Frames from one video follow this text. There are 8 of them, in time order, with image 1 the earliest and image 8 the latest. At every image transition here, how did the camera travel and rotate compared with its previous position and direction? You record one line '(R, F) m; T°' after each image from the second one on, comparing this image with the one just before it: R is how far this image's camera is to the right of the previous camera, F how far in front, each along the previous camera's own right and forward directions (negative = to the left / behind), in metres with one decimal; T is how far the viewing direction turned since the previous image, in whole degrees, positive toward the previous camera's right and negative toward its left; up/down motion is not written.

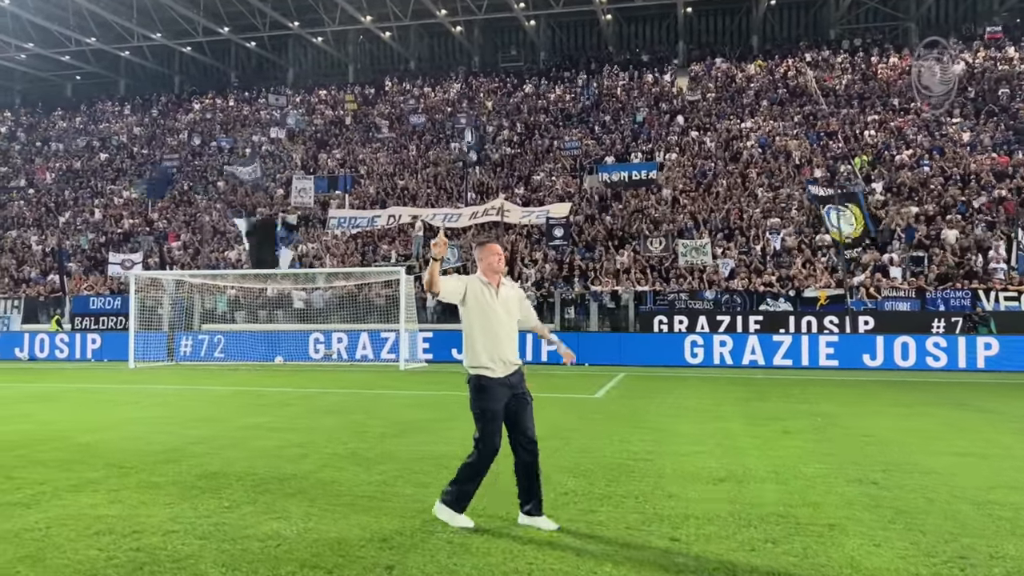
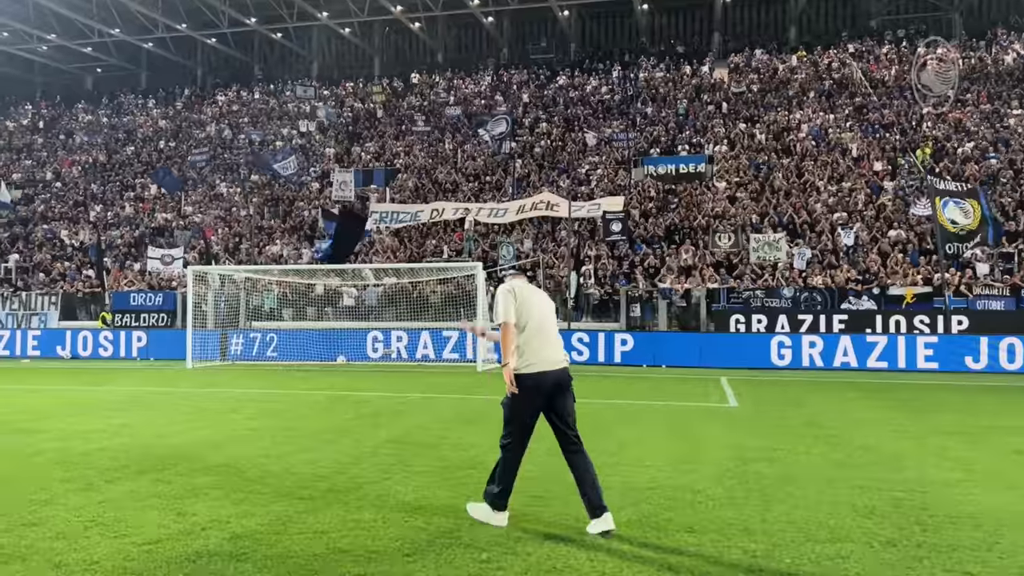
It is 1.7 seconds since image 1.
(-1.4, +0.9) m; 0°
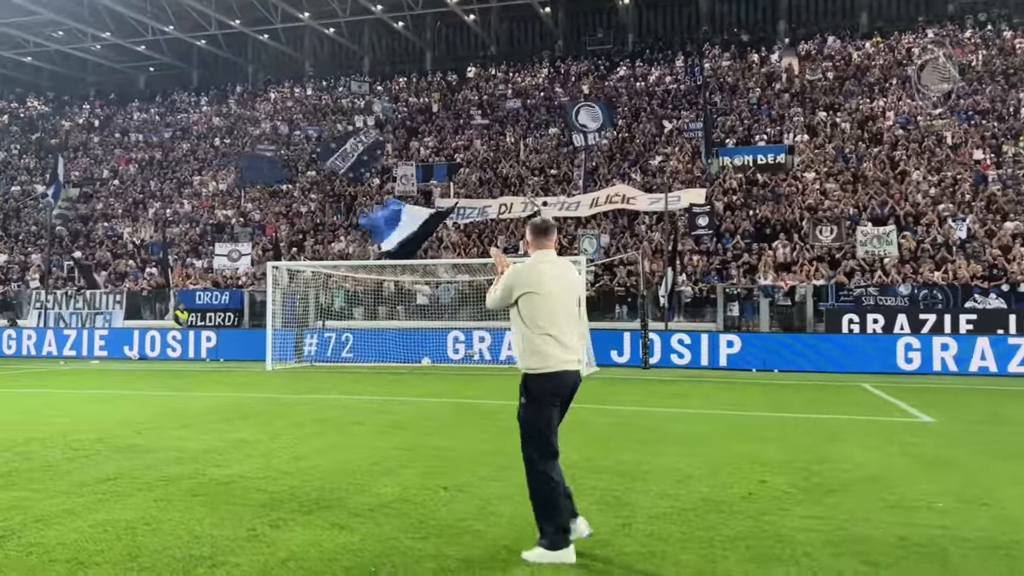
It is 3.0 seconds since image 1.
(-1.2, +1.1) m; -3°
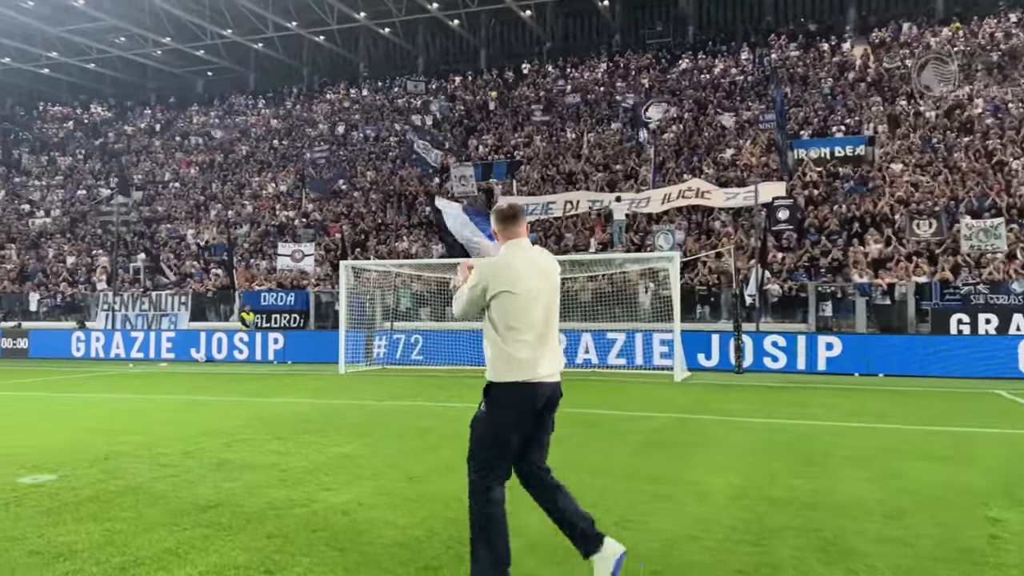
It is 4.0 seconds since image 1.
(-0.6, +0.8) m; -3°
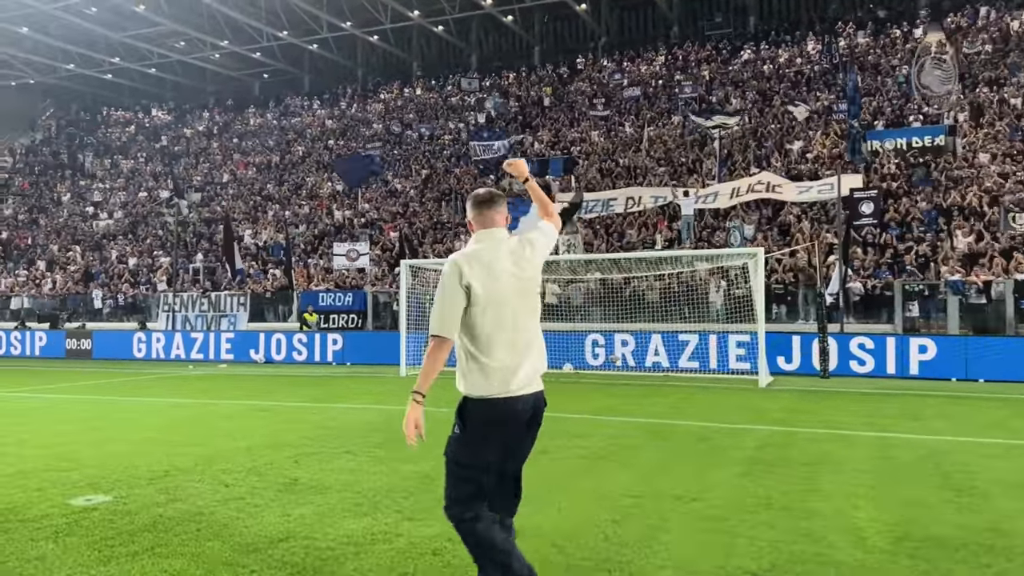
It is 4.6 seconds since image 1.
(-0.3, +0.6) m; -4°
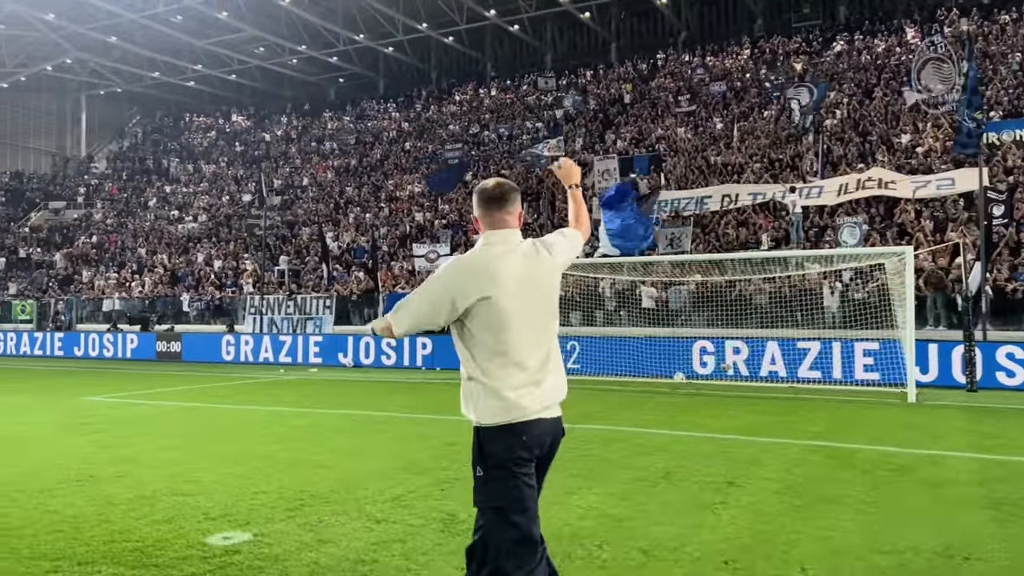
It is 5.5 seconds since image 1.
(-0.7, +0.7) m; -5°
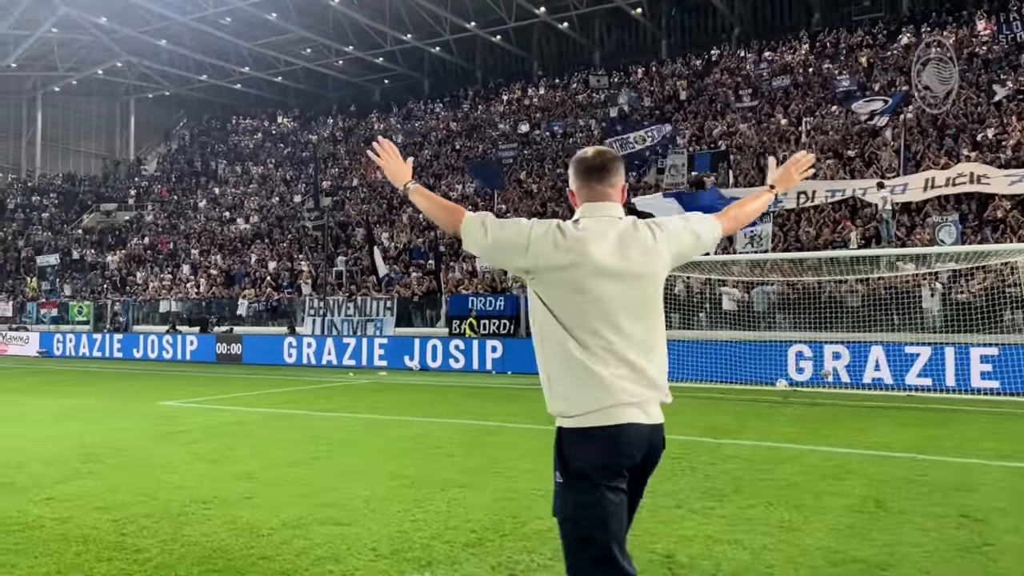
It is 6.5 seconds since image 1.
(-0.9, +0.7) m; -2°
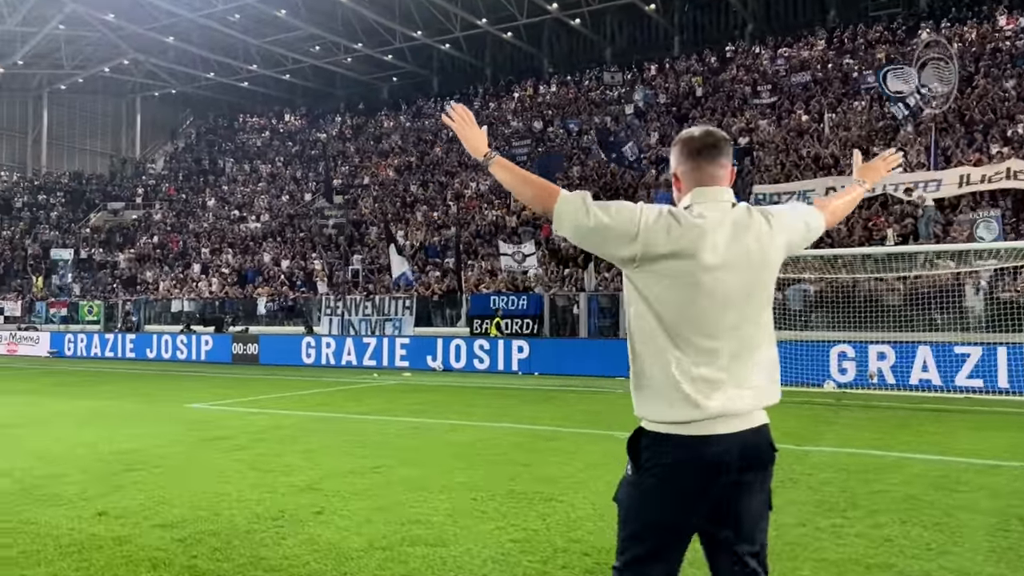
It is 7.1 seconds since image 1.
(-0.5, +0.4) m; 0°
